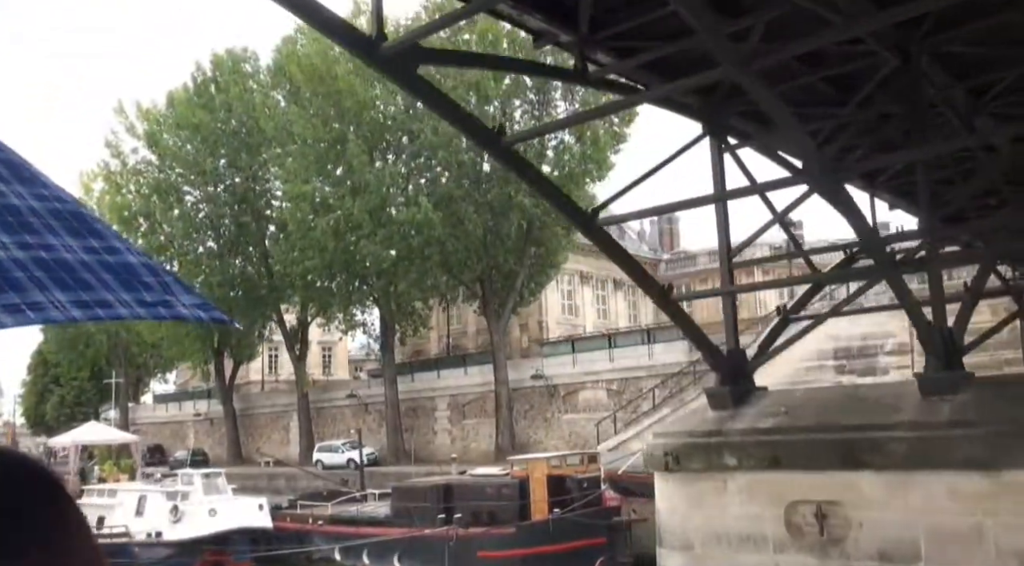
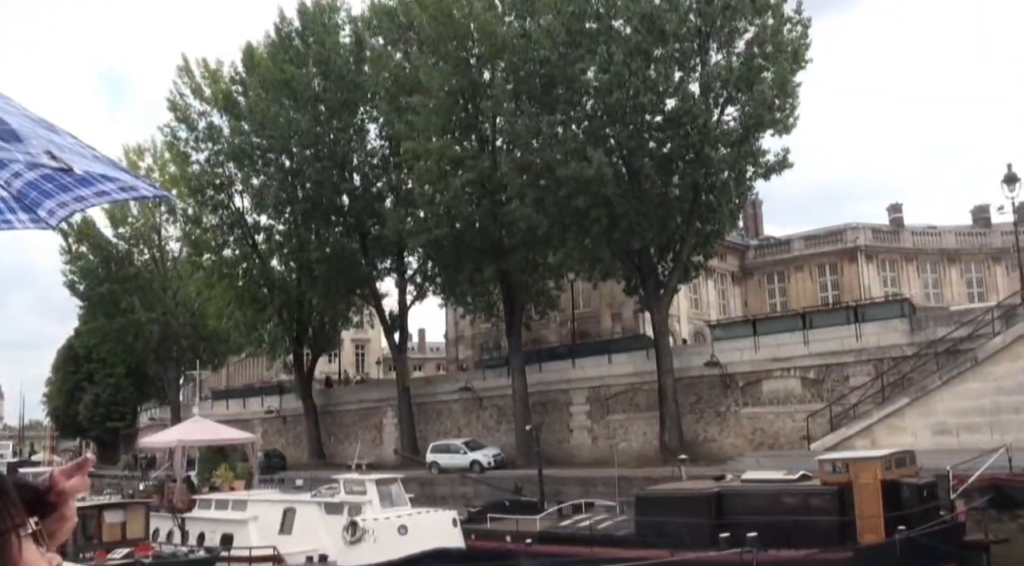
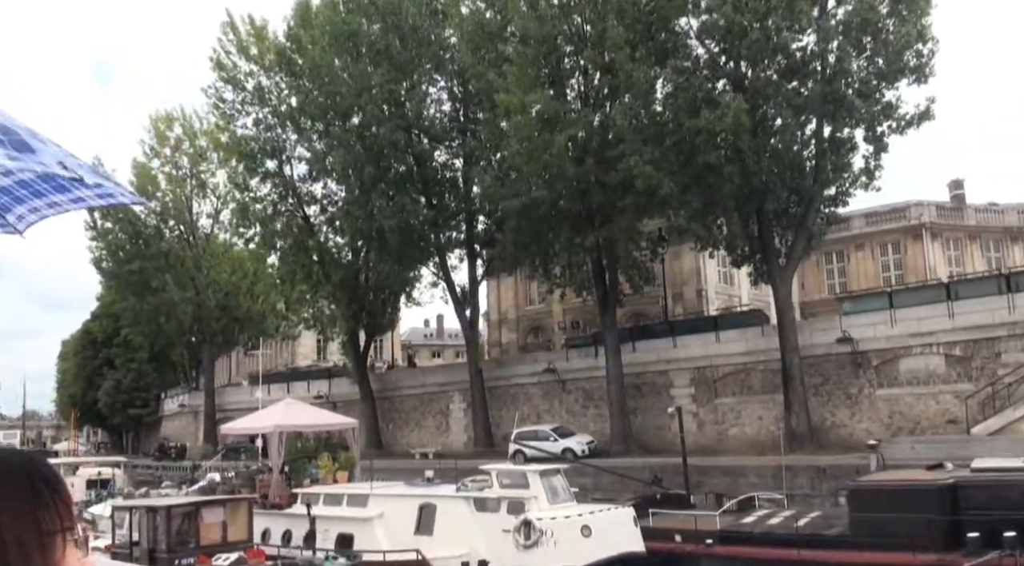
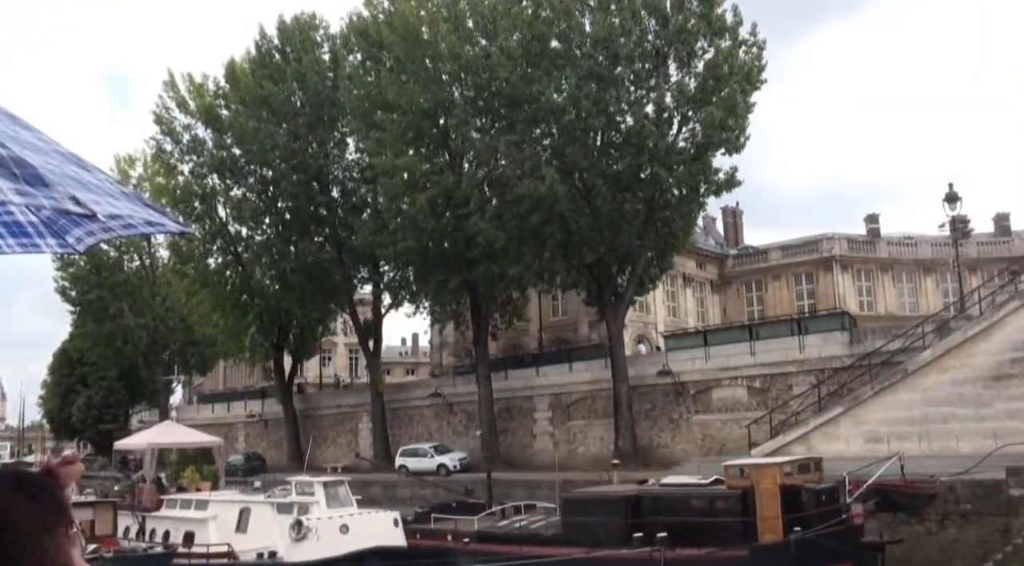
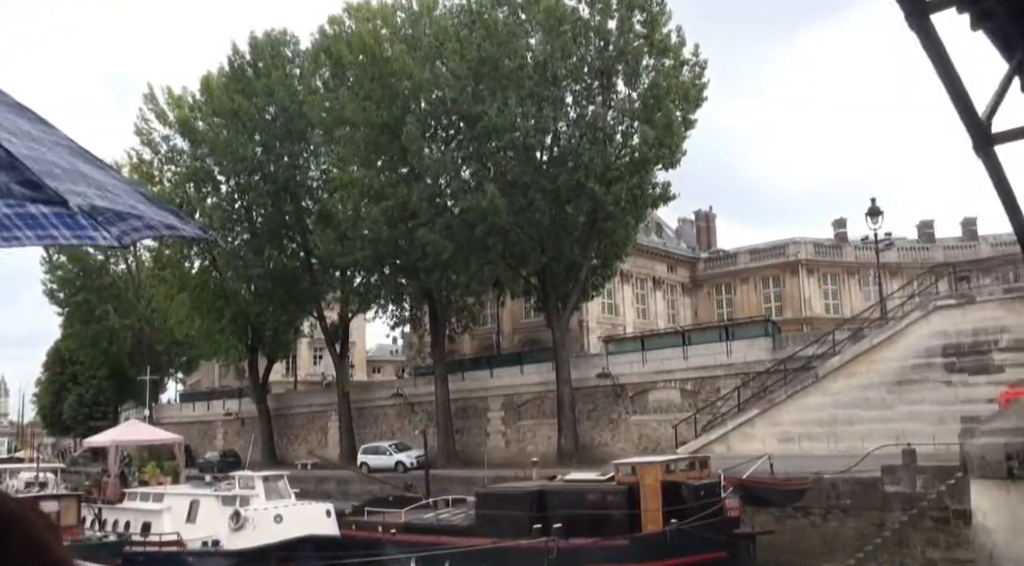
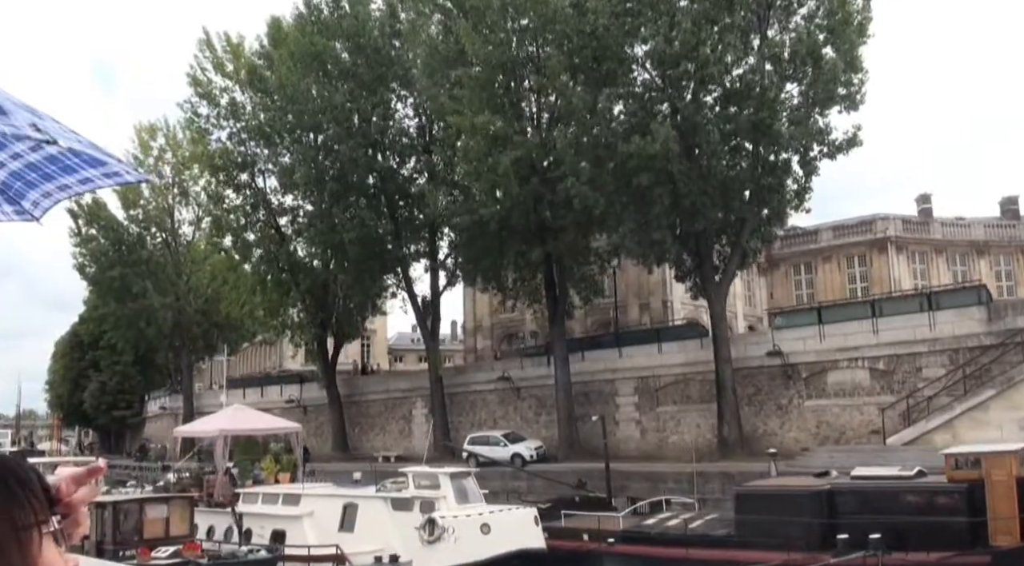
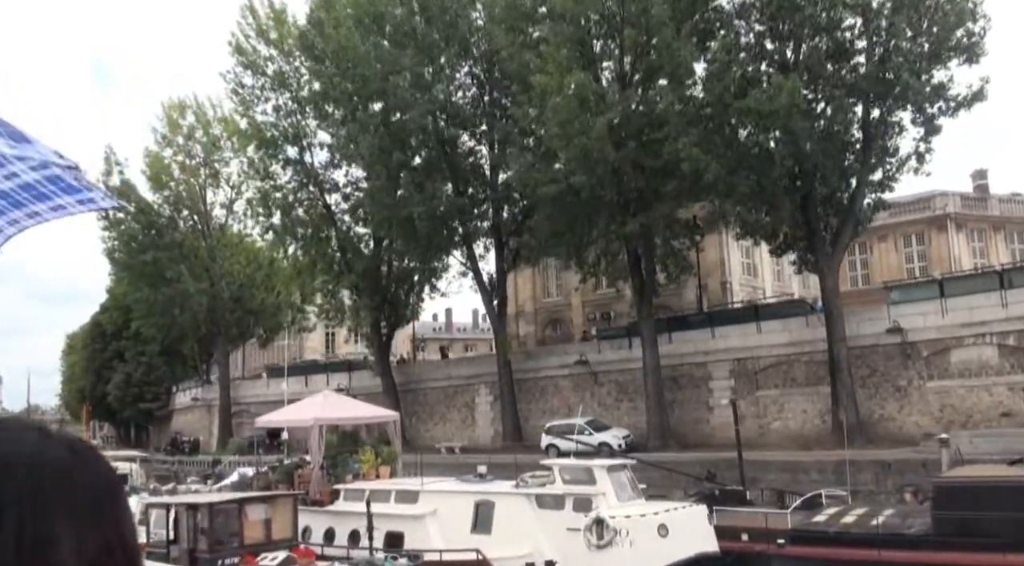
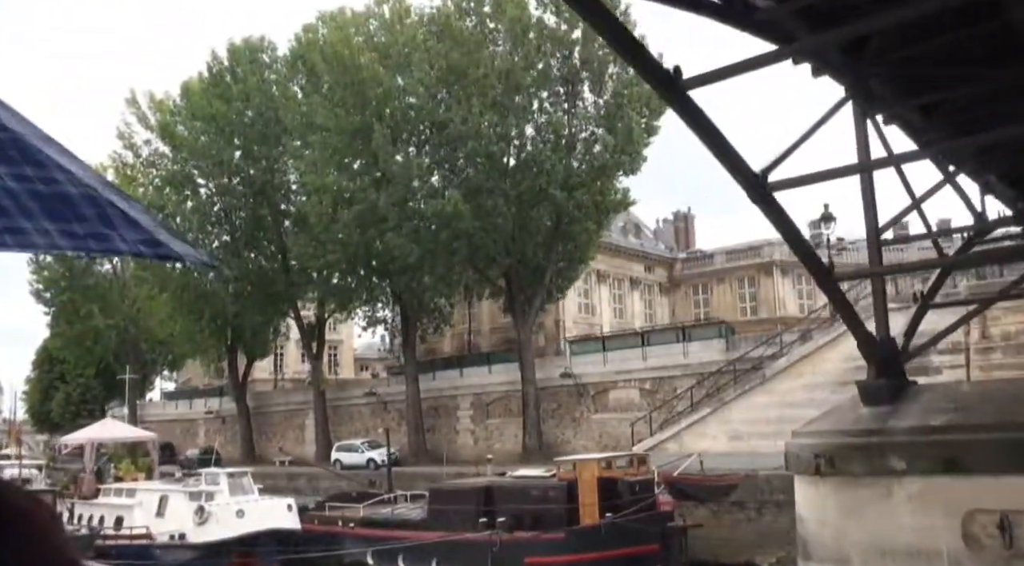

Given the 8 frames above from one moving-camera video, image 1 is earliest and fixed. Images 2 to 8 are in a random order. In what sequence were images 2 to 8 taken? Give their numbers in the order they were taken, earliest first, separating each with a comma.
8, 5, 4, 2, 6, 3, 7
